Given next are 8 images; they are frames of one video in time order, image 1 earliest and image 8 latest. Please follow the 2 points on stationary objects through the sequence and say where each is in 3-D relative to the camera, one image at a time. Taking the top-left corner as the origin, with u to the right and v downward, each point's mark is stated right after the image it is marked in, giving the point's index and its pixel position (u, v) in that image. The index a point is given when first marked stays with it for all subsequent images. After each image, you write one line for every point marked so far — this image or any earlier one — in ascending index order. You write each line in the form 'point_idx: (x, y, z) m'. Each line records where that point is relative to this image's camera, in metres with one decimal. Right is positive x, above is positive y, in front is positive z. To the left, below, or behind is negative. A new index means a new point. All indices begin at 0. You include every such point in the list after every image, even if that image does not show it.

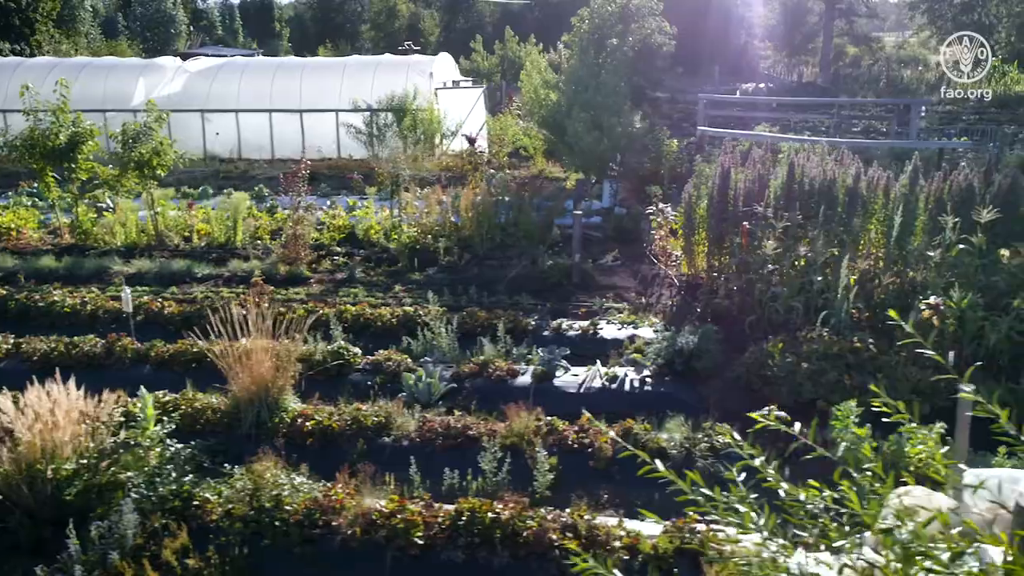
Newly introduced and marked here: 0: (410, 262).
0: (-0.8, +0.2, +7.3) m
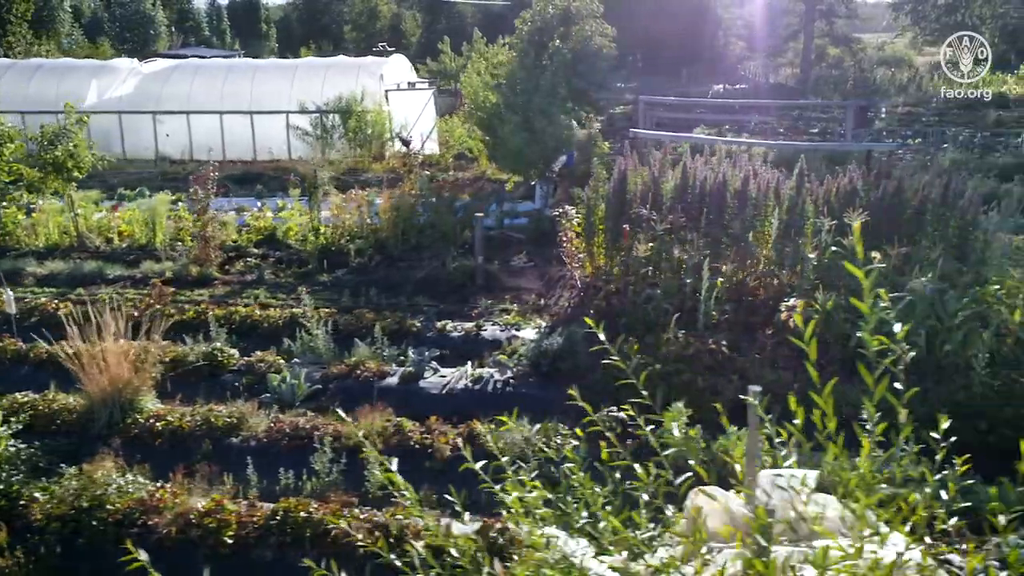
0: (-1.5, +0.2, +7.3) m
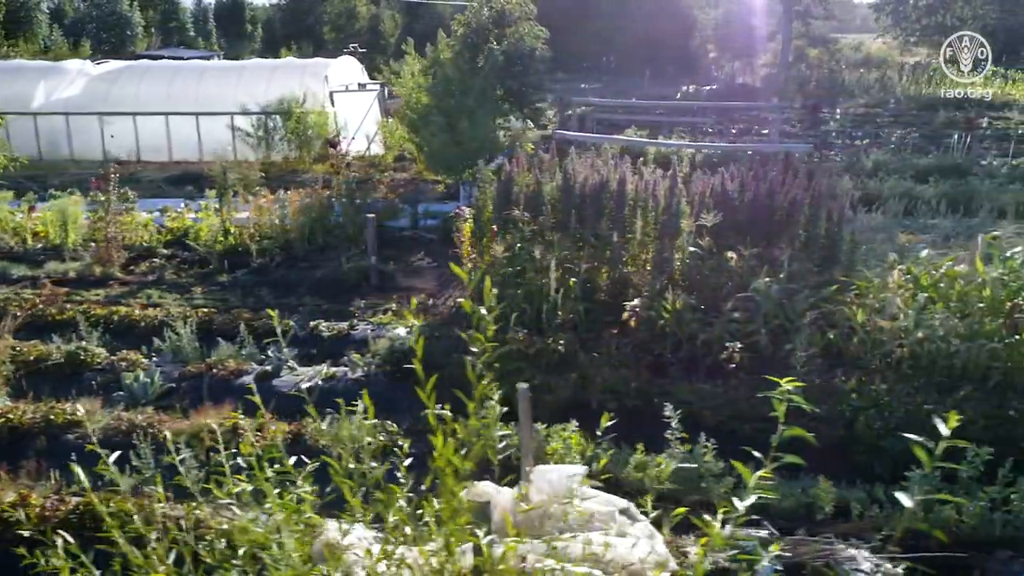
0: (-2.2, +0.2, +7.4) m
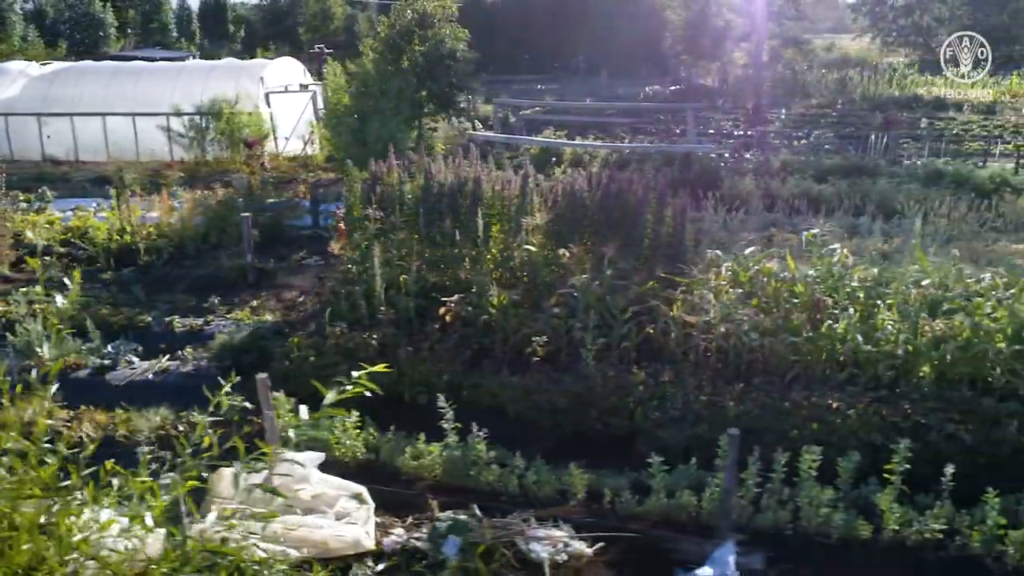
0: (-3.2, +0.2, +7.6) m
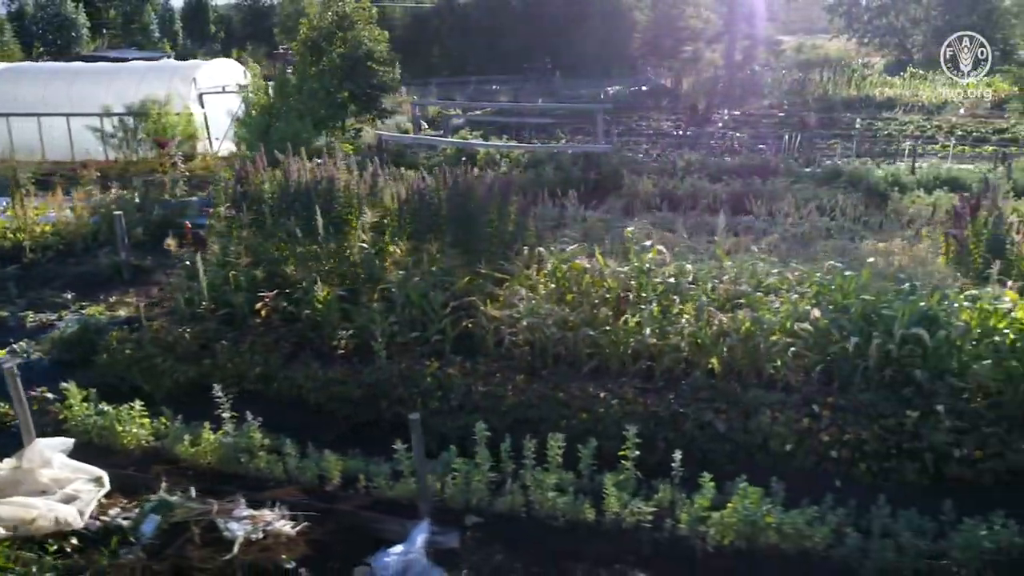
0: (-4.1, +0.2, +7.7) m
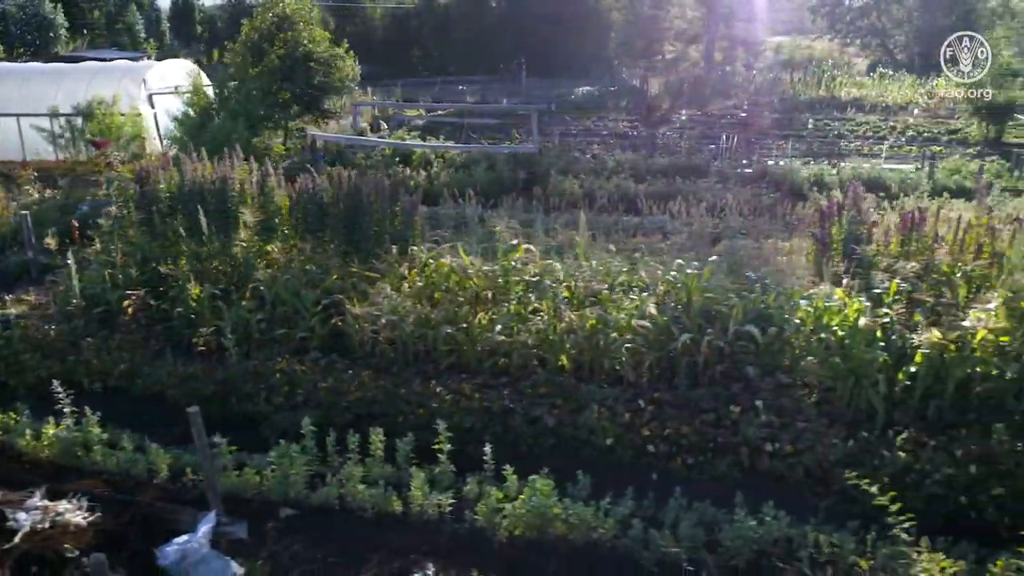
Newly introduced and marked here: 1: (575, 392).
0: (-4.9, +0.2, +7.8) m
1: (+0.3, -0.5, +4.2) m
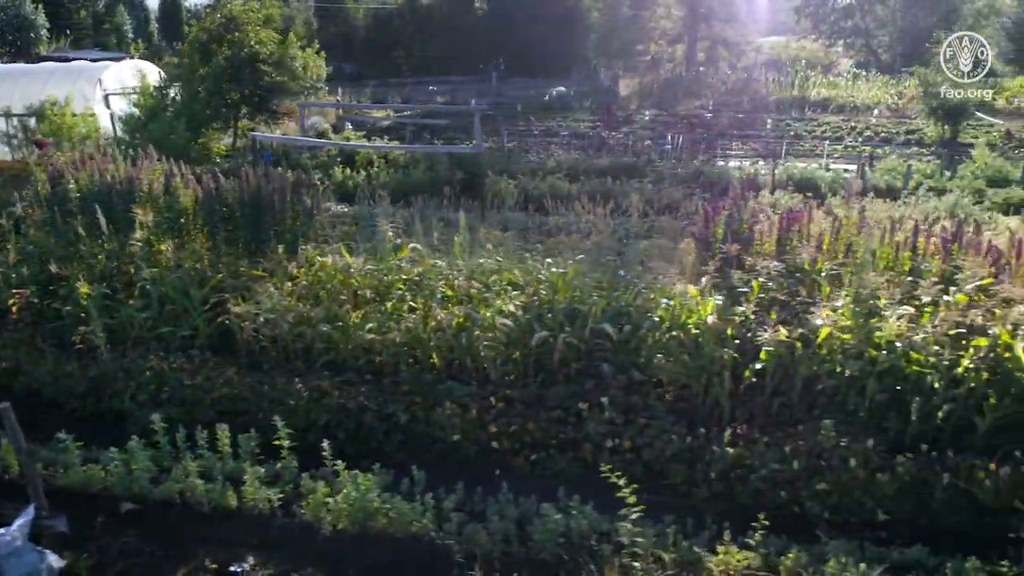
0: (-5.5, +0.2, +7.9) m
1: (-0.4, -0.5, +4.3) m
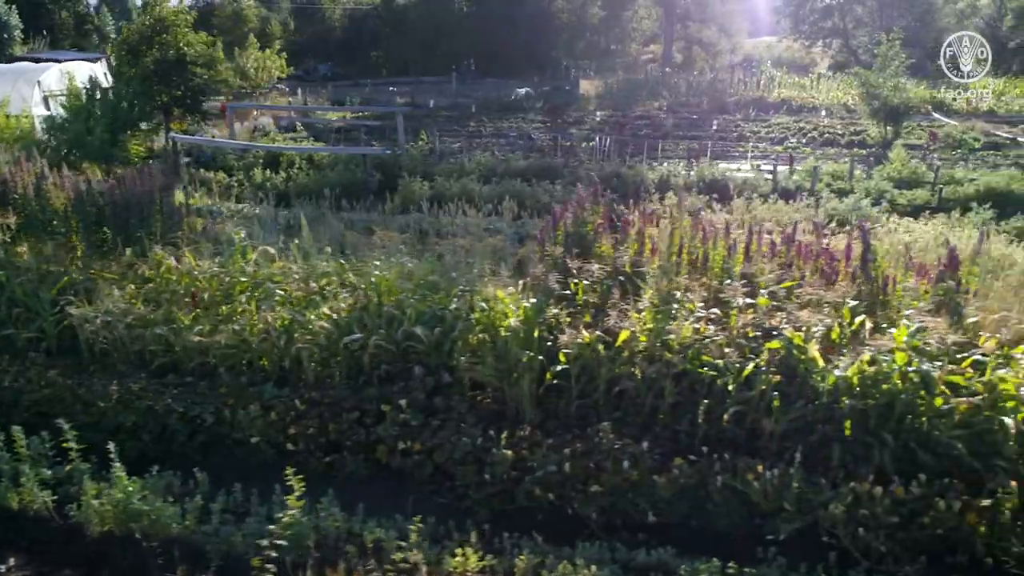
0: (-6.4, +0.2, +7.9) m
1: (-1.2, -0.5, +4.3) m
